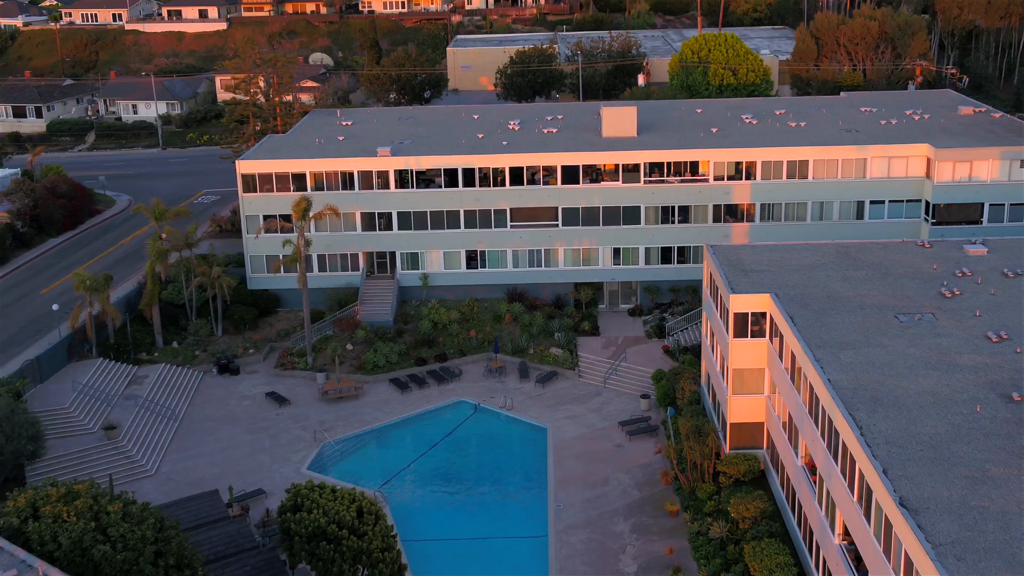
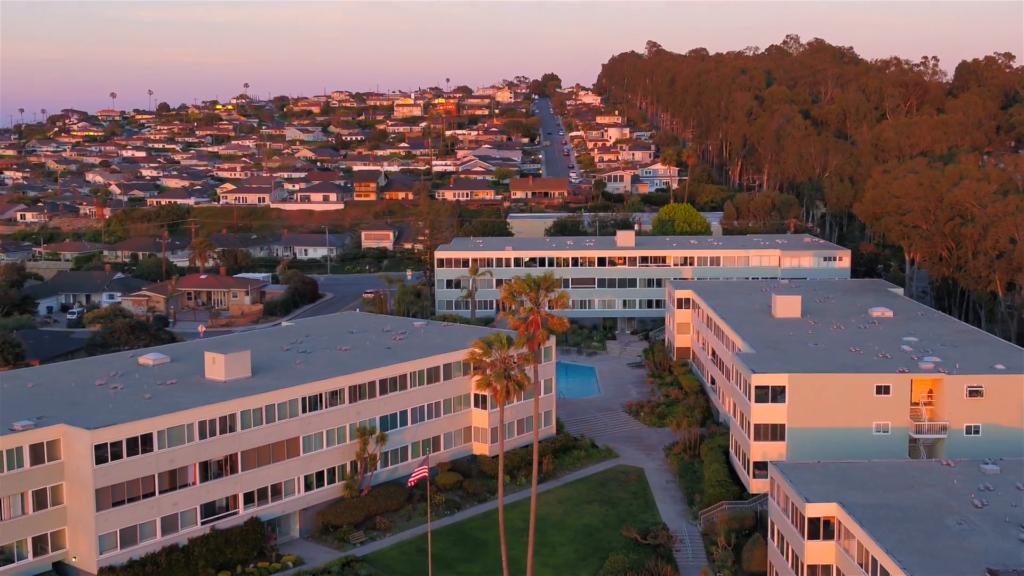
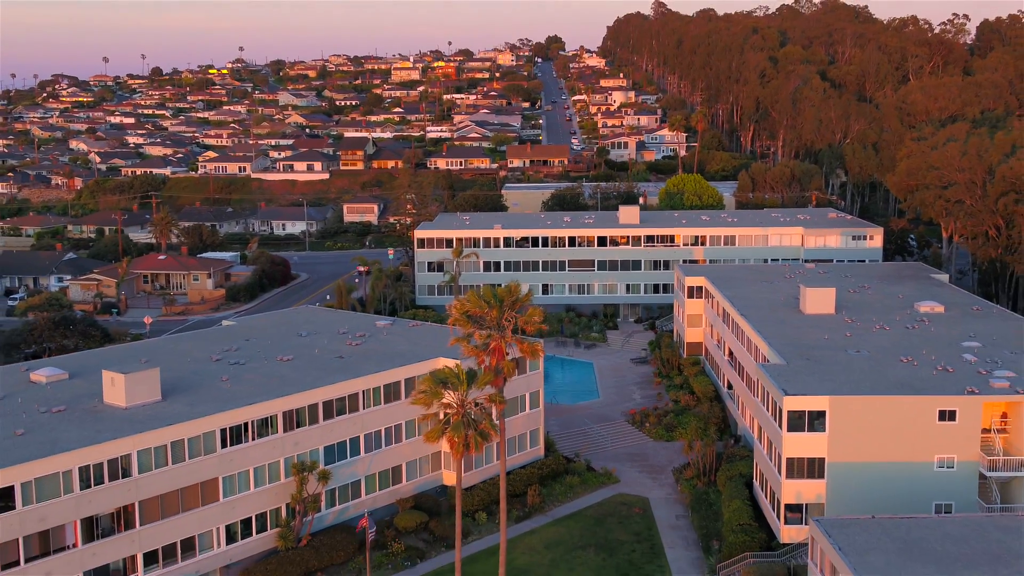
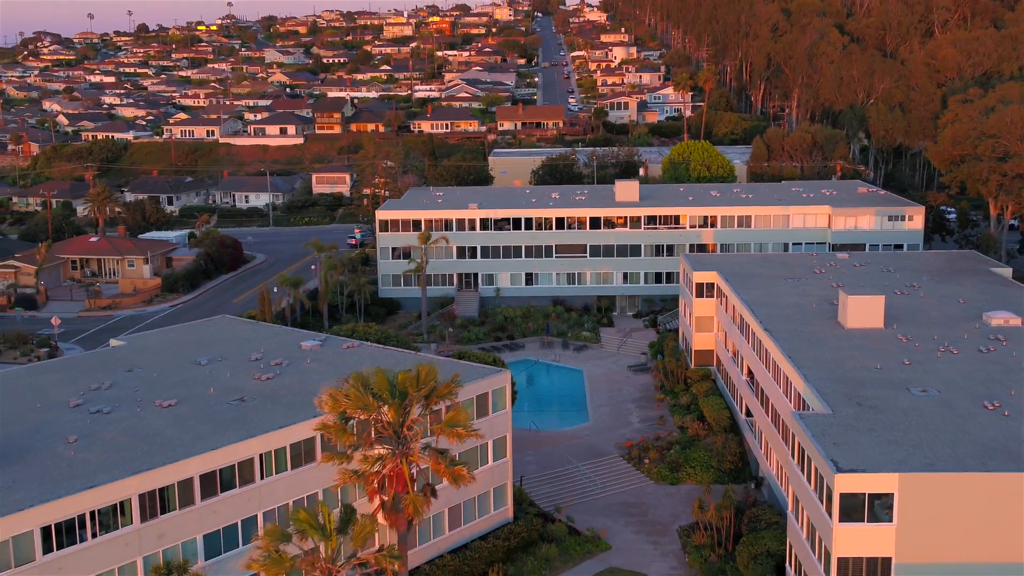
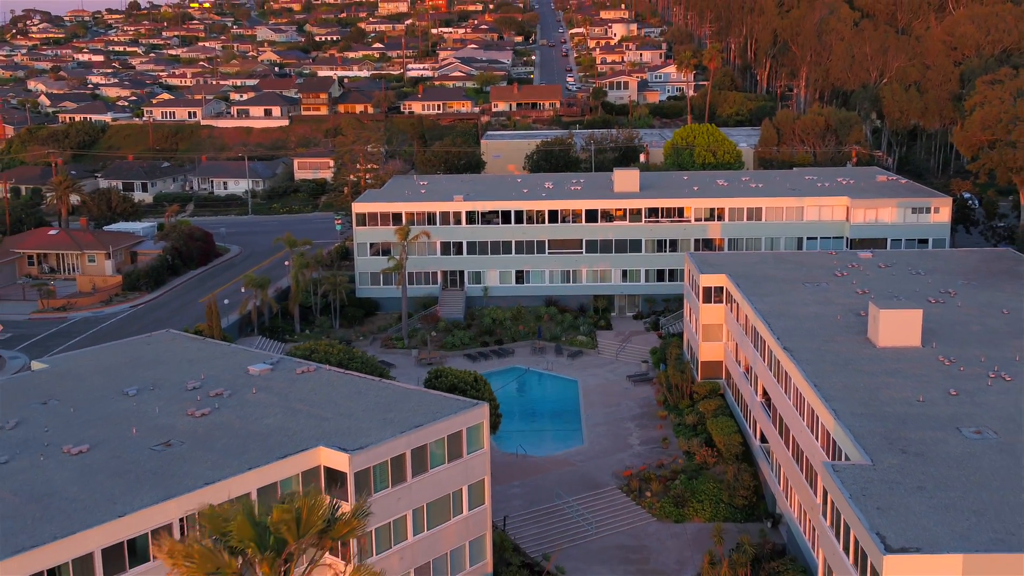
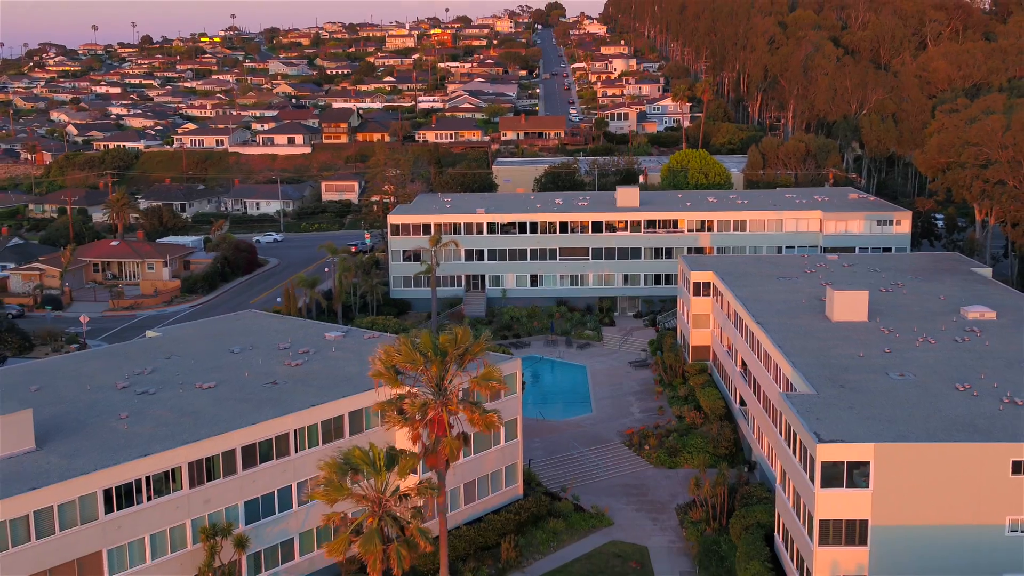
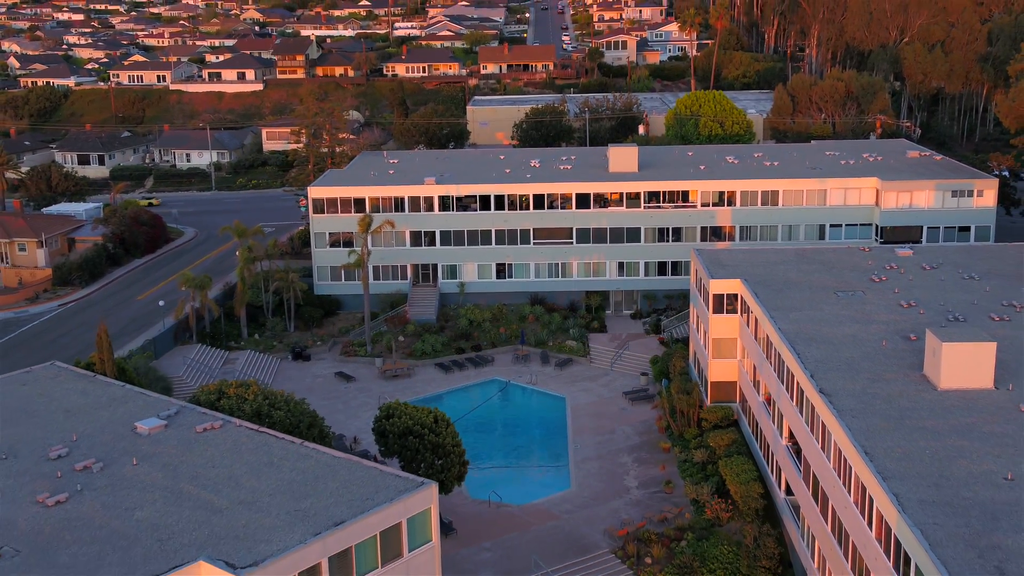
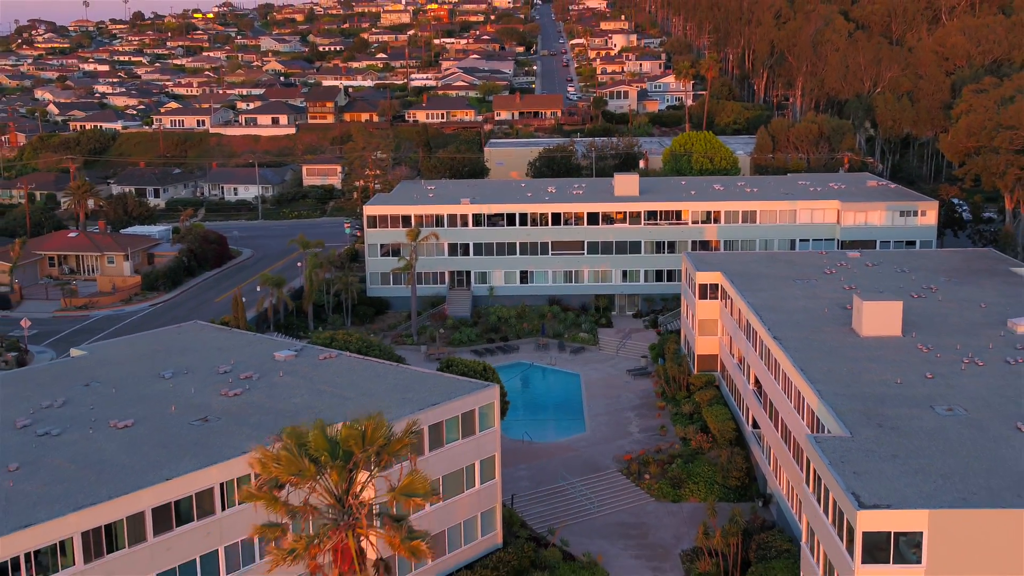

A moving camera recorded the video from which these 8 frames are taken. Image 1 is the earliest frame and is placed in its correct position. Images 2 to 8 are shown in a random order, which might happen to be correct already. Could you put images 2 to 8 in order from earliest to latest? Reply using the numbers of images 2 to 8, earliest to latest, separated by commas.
7, 5, 8, 4, 6, 3, 2
